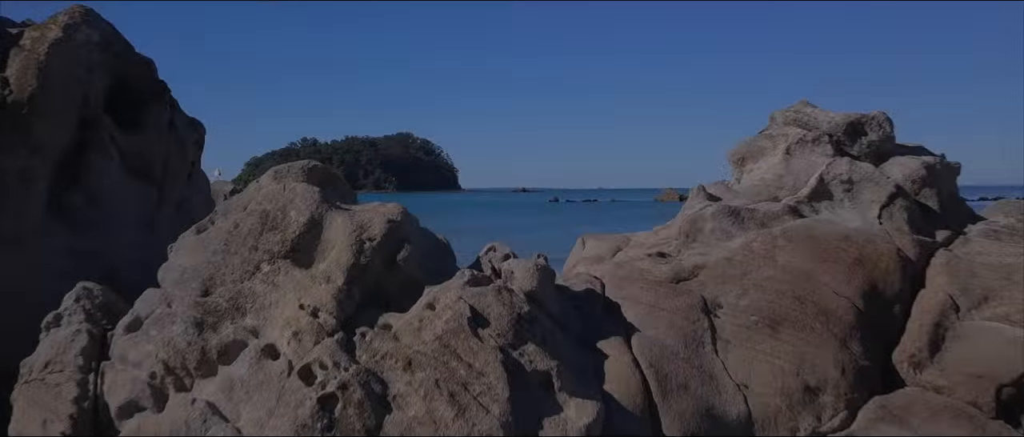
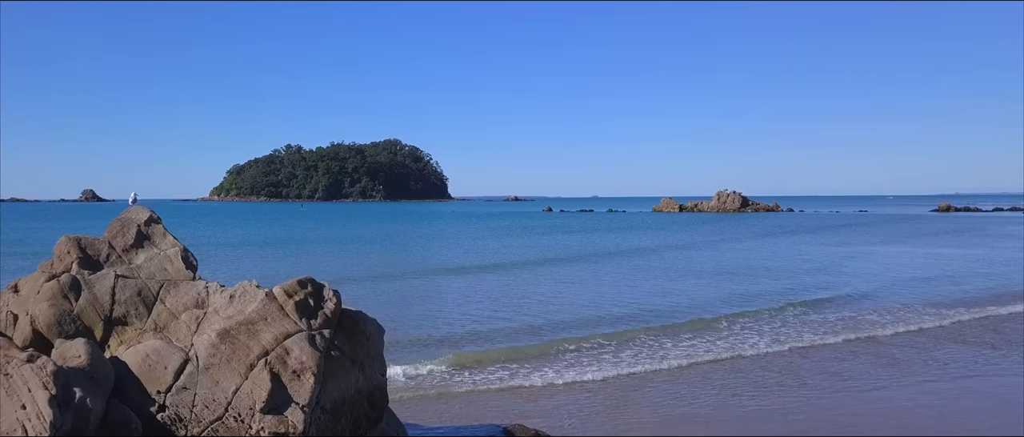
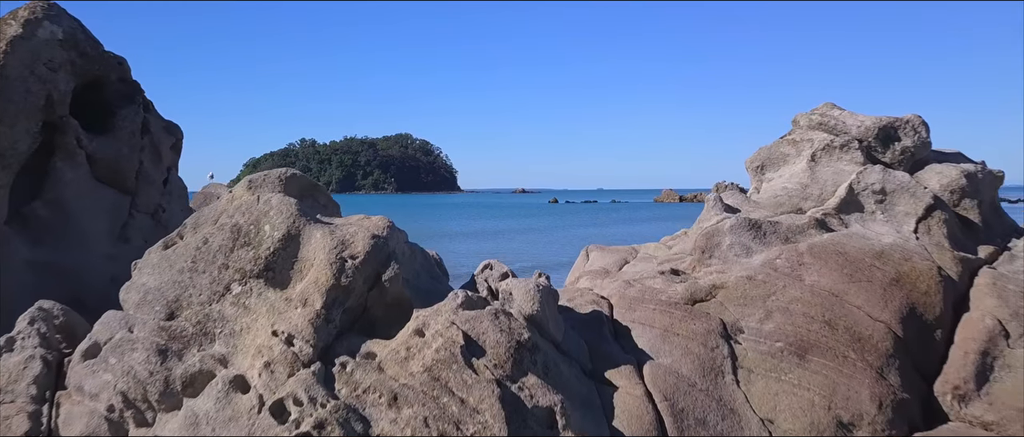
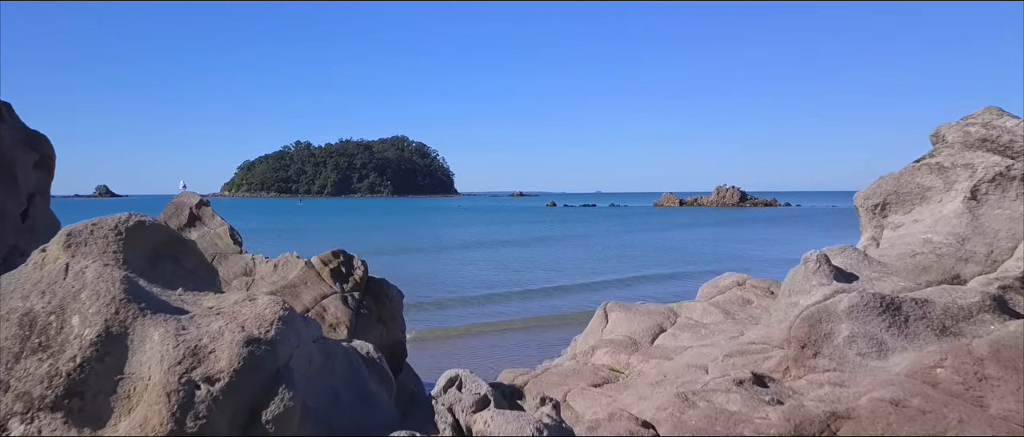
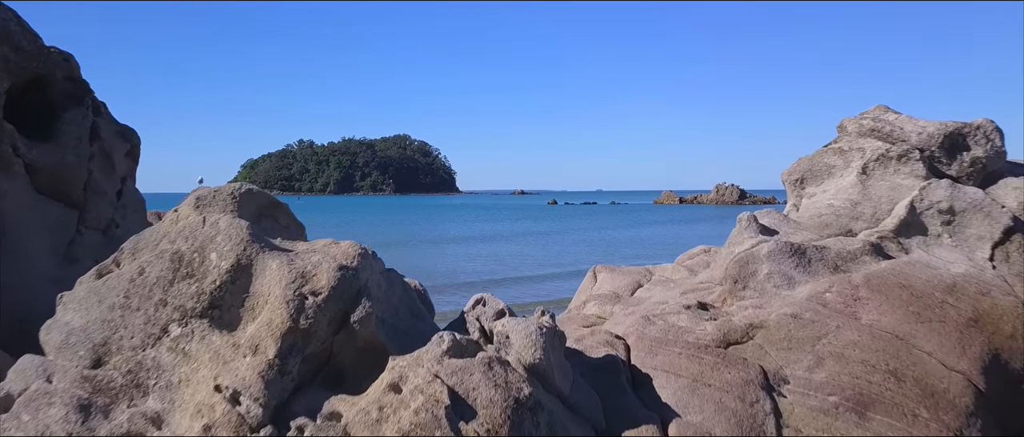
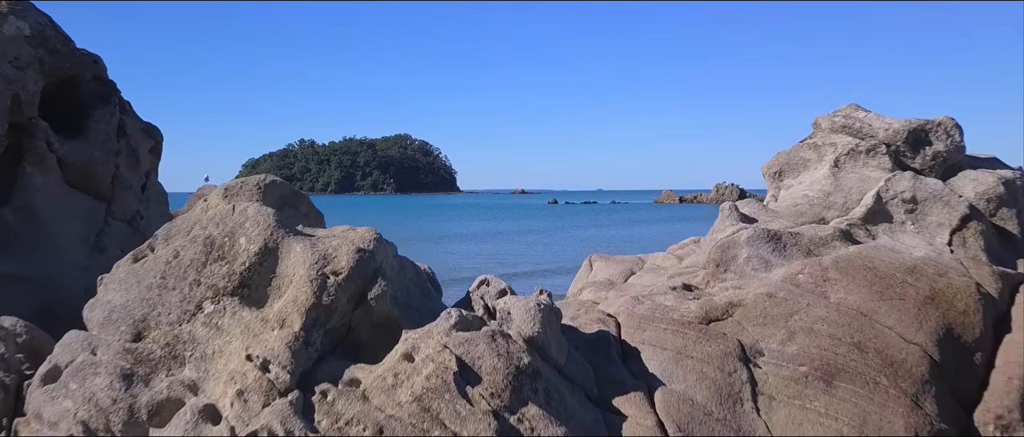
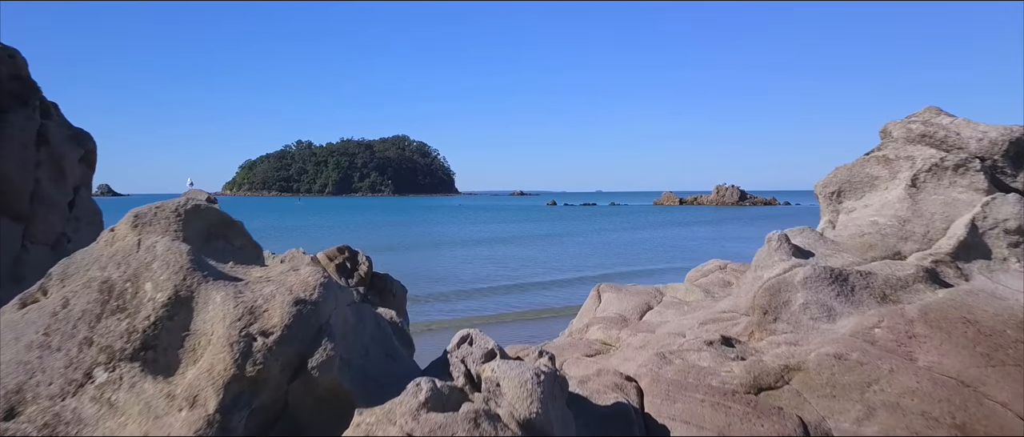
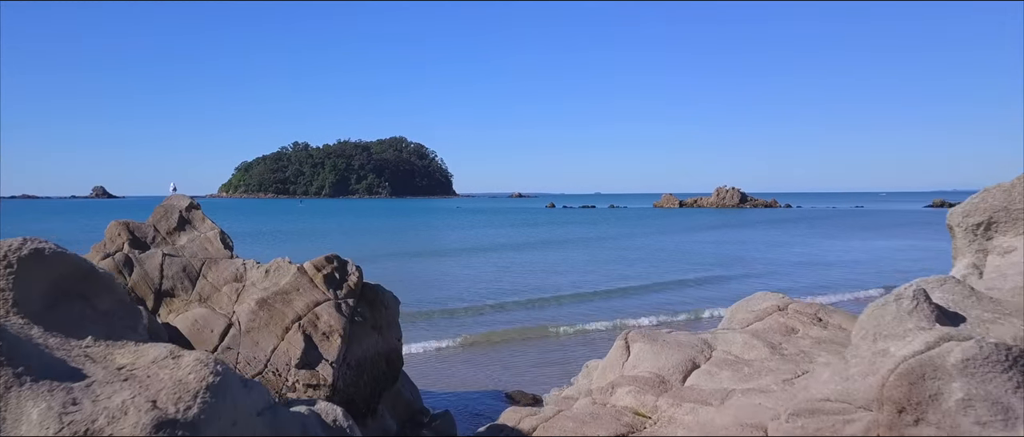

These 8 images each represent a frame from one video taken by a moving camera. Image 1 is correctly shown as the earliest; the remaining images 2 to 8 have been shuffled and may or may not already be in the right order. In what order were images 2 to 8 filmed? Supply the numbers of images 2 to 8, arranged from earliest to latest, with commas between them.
3, 6, 5, 7, 4, 8, 2
